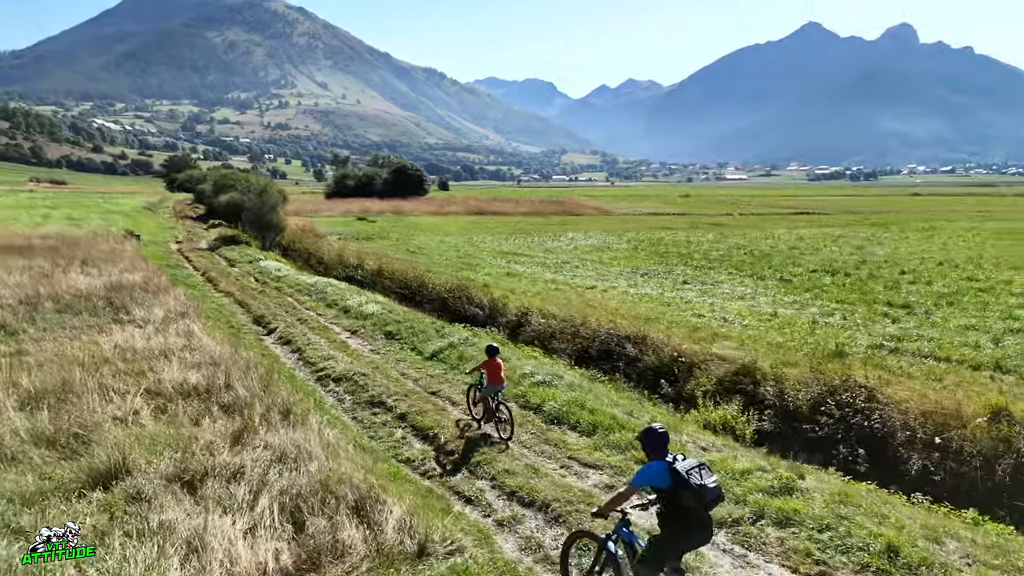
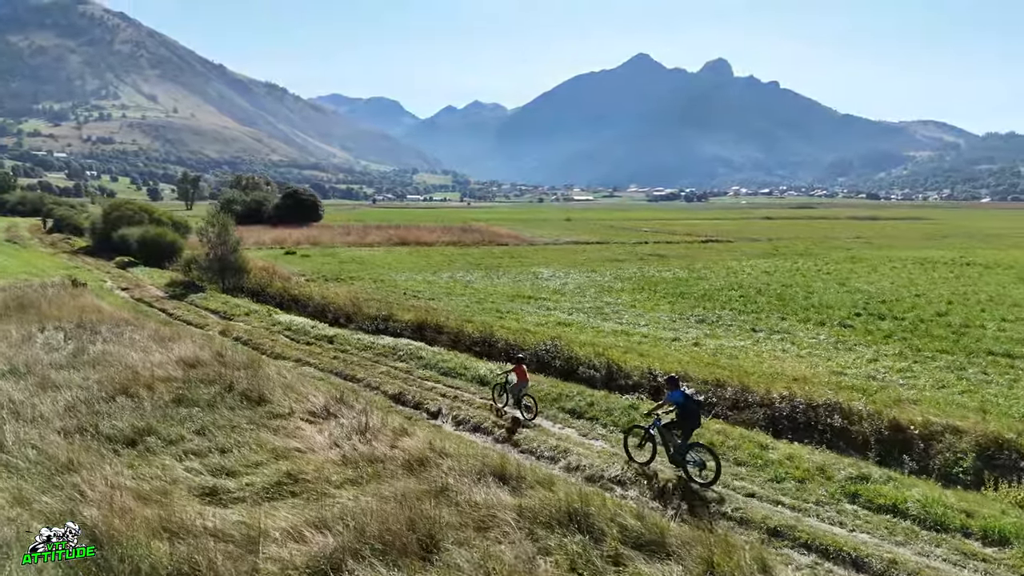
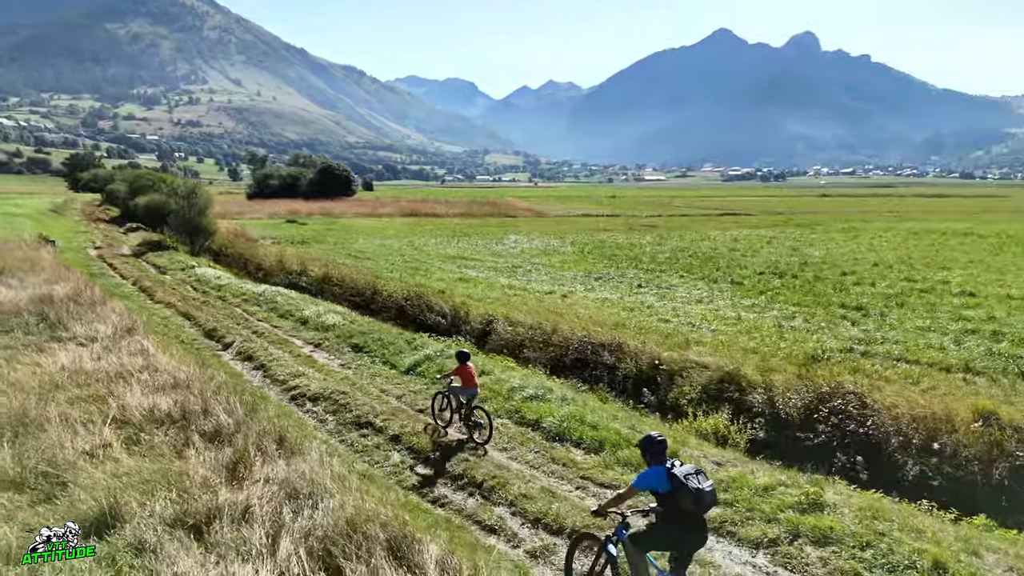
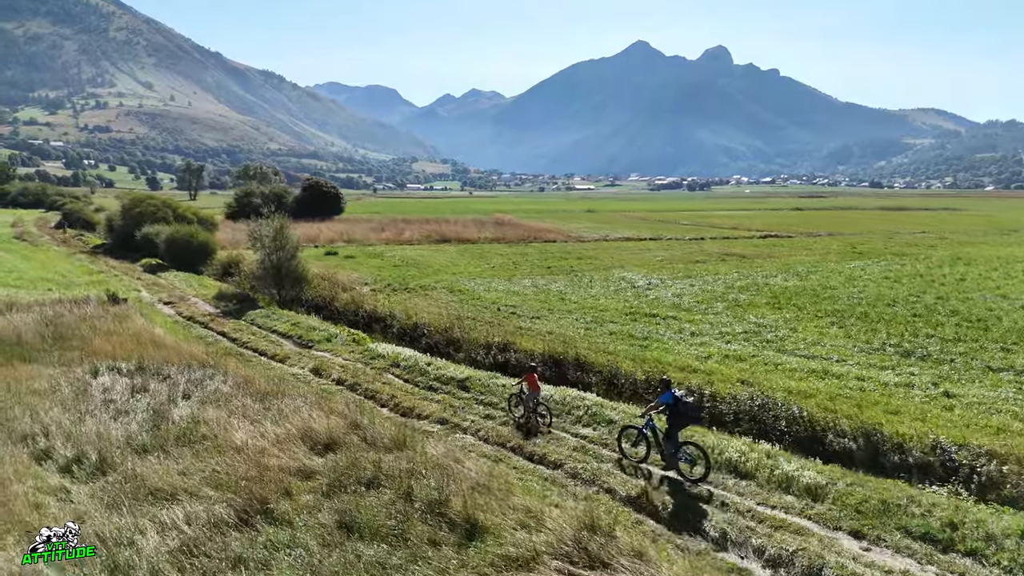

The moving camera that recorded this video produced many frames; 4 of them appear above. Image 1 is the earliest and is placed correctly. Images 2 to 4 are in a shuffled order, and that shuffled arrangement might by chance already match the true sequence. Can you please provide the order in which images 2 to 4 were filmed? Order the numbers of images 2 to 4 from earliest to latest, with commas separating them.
3, 2, 4
